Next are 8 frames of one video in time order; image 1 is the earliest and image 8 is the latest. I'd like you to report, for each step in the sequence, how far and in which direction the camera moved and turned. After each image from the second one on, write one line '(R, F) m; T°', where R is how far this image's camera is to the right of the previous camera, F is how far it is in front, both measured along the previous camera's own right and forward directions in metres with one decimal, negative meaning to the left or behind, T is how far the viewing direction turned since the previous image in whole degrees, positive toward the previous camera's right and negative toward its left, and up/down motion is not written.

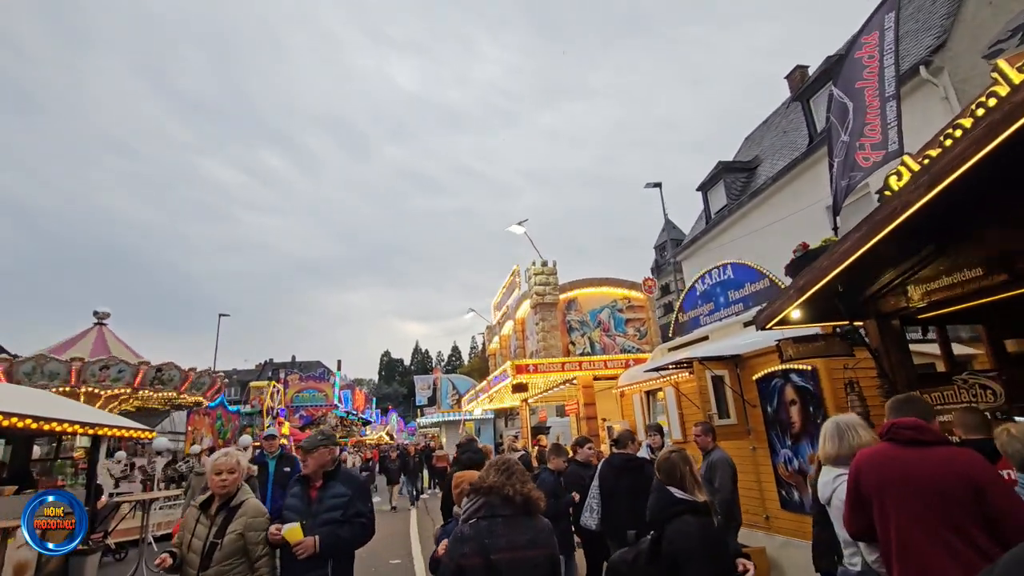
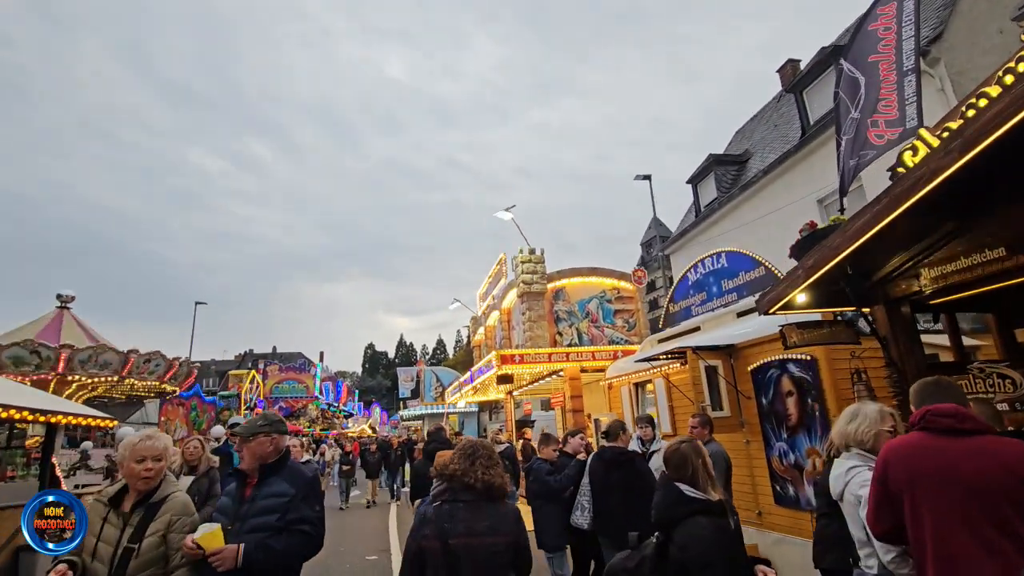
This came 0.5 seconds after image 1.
(0.0, +0.4) m; +2°
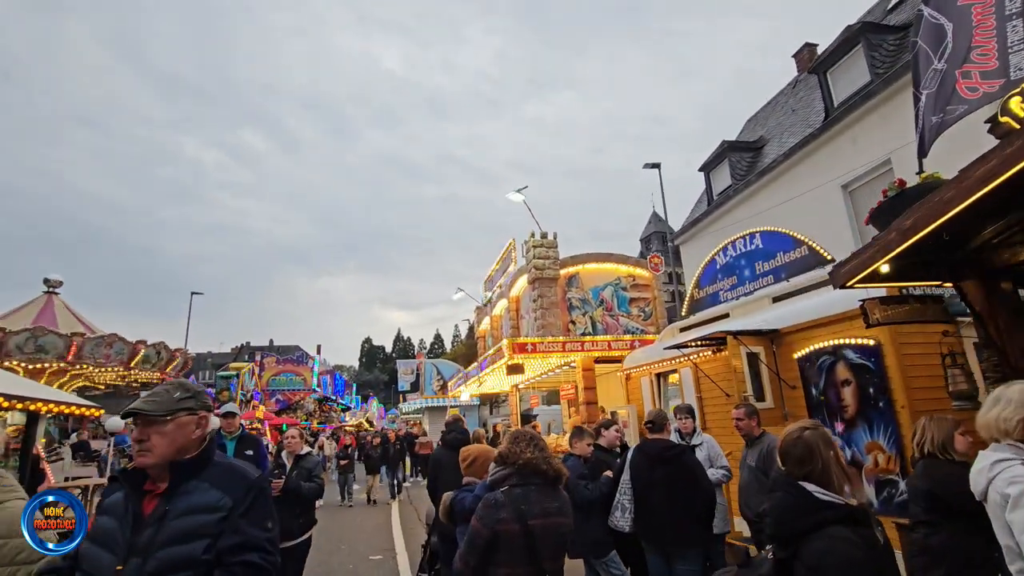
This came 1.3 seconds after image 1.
(-0.3, +0.7) m; 0°
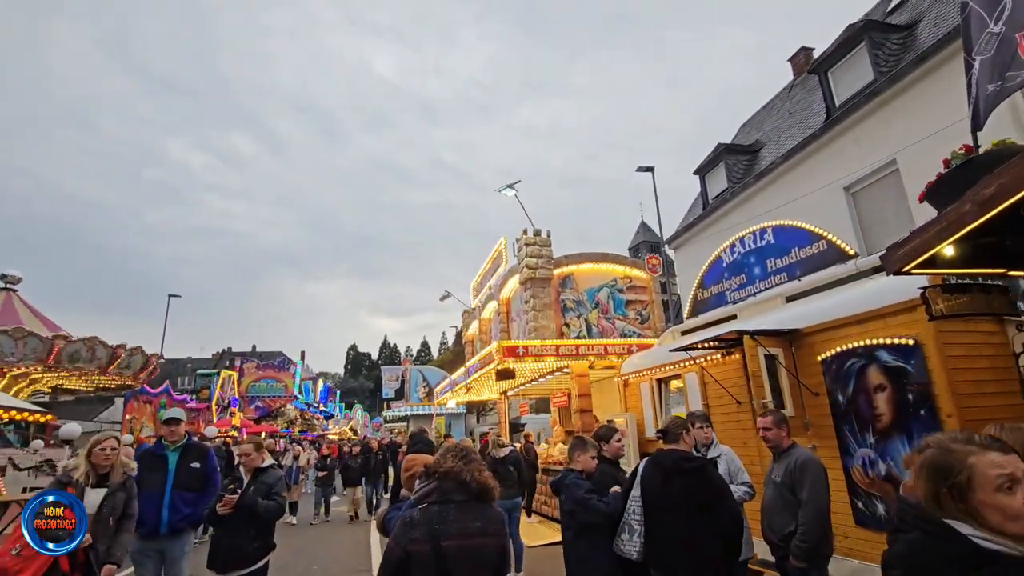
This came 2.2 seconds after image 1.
(-0.1, +0.7) m; +1°
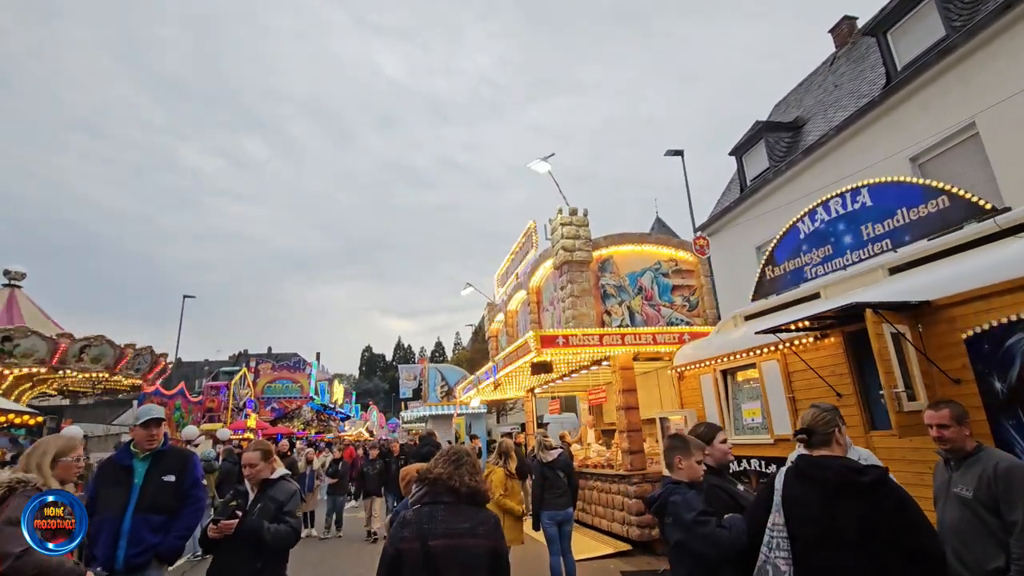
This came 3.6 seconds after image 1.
(-0.5, +1.1) m; -1°
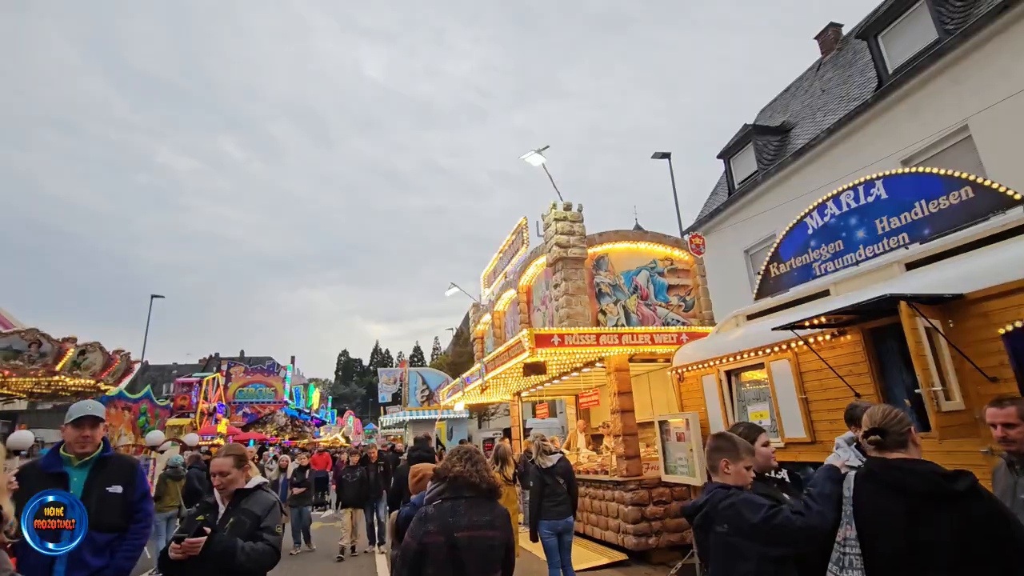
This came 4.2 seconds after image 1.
(-0.3, +0.5) m; +2°
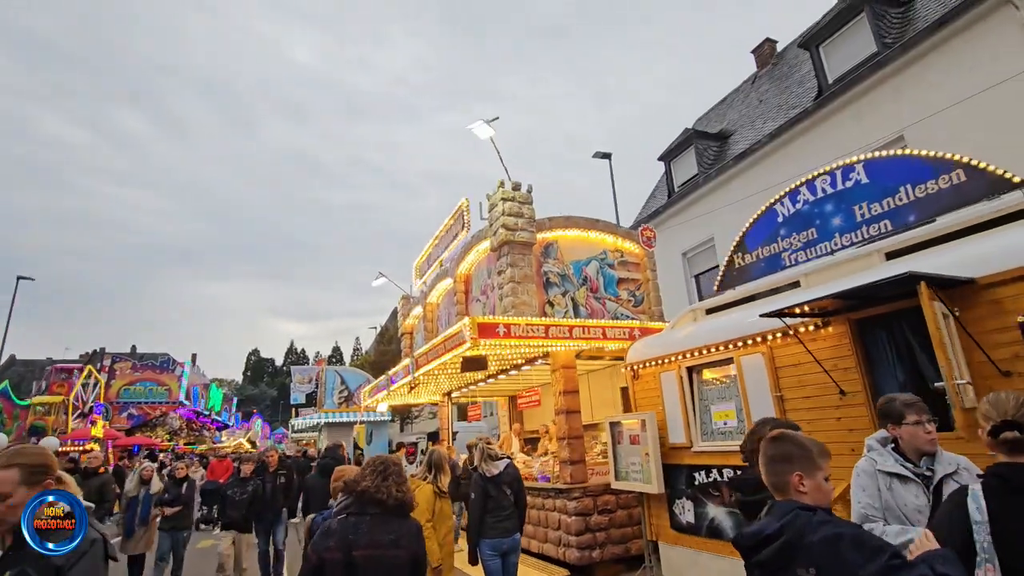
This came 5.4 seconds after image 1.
(-0.2, +1.1) m; +8°
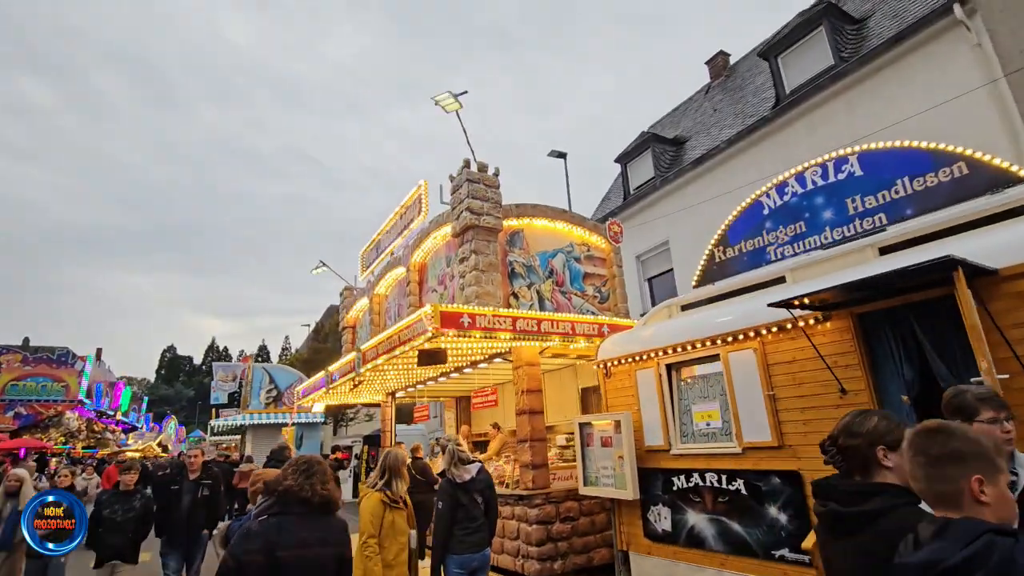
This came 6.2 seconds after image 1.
(-0.4, +0.7) m; +7°
